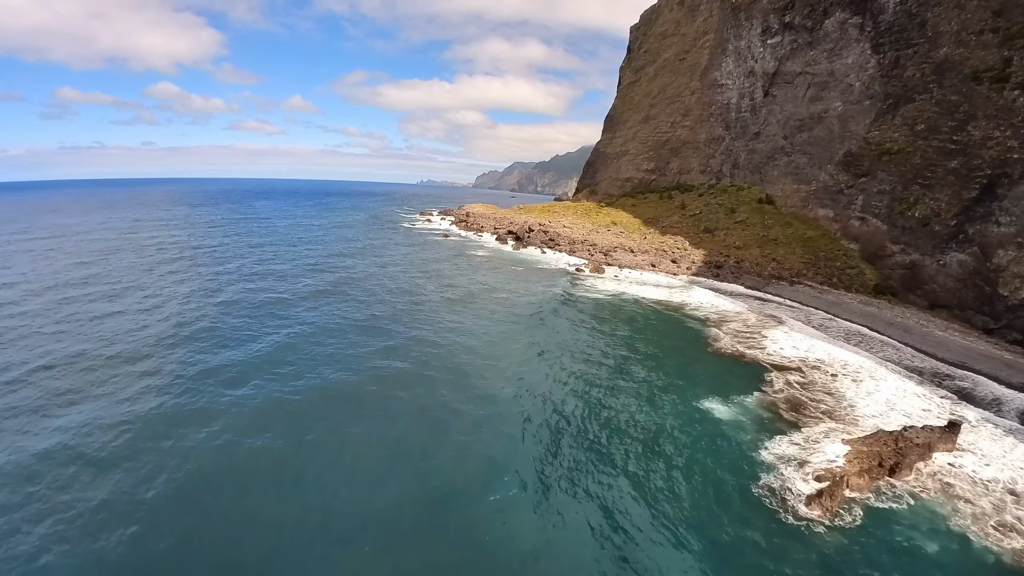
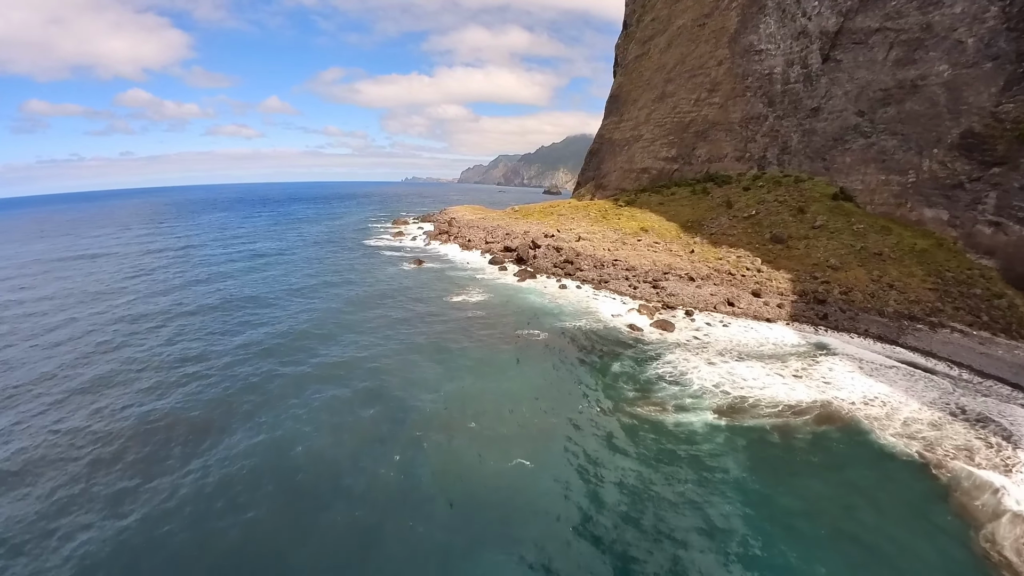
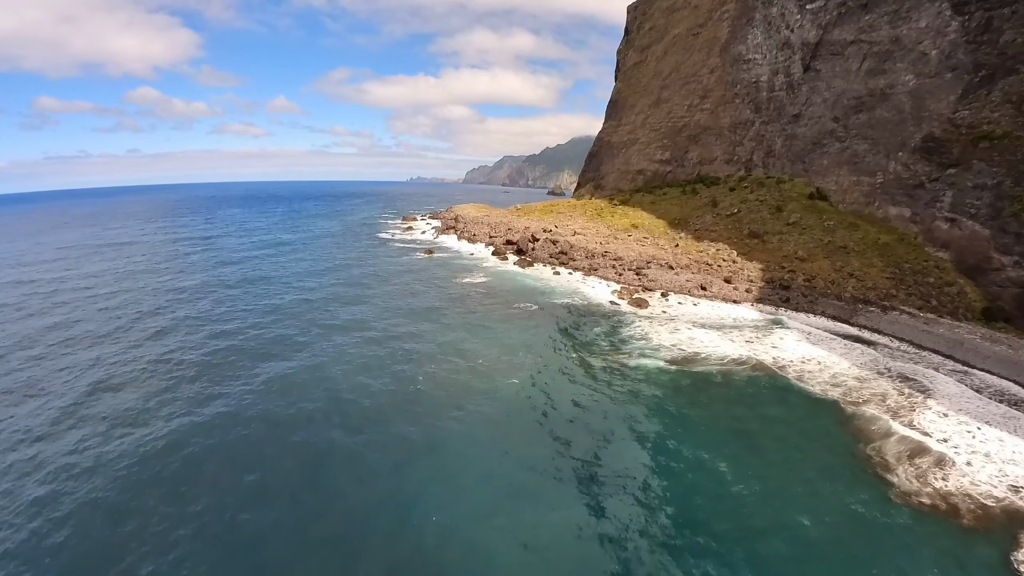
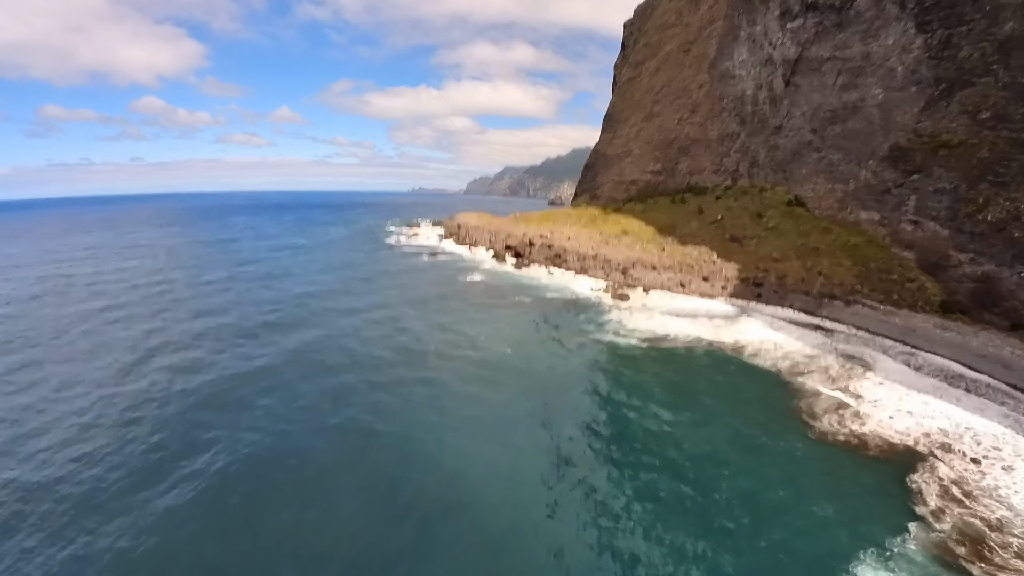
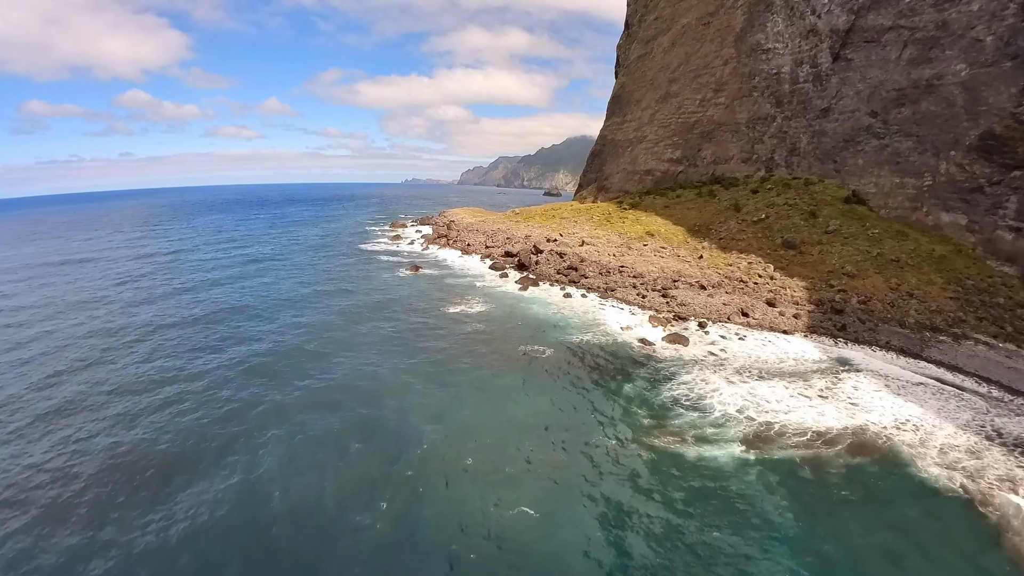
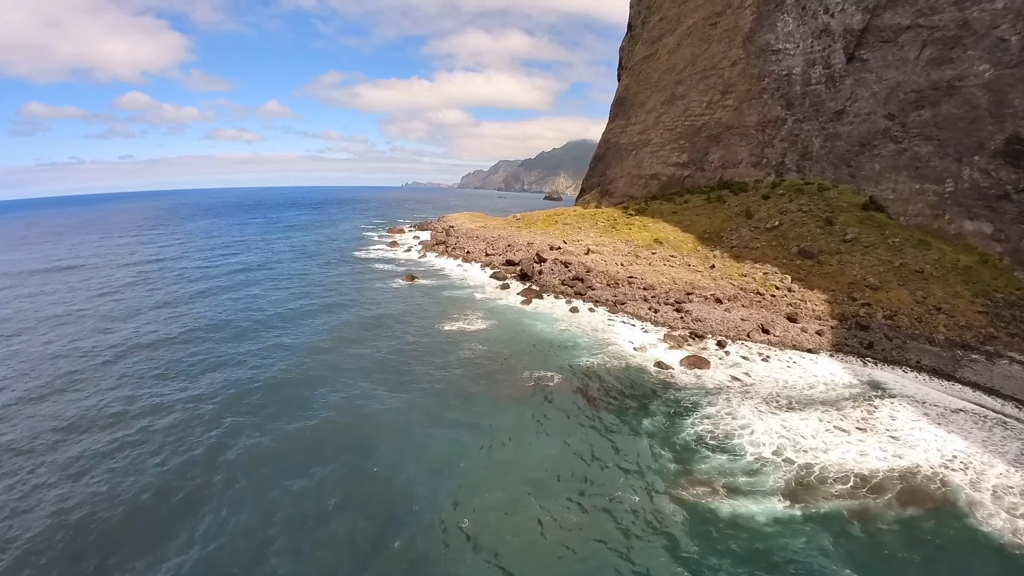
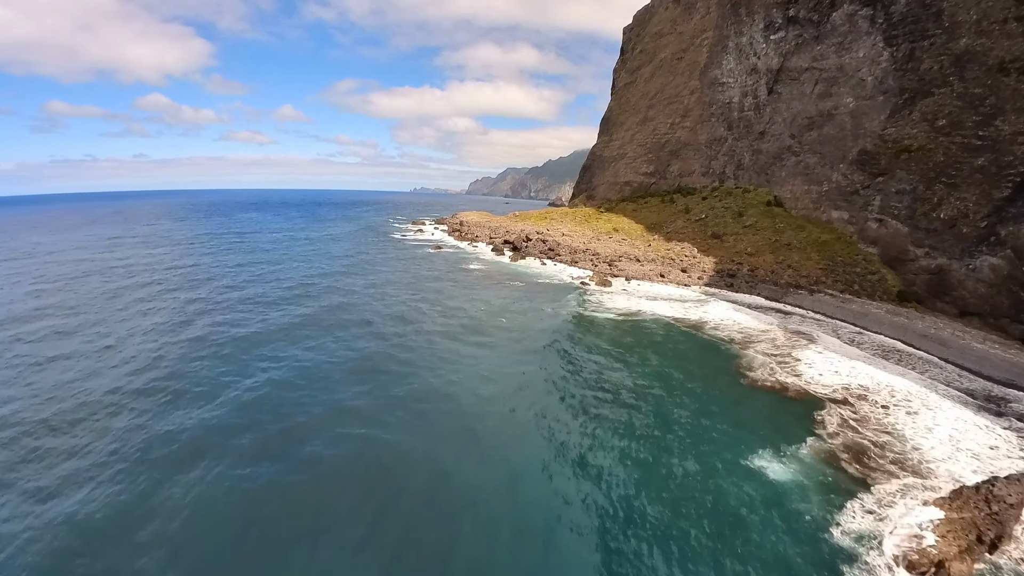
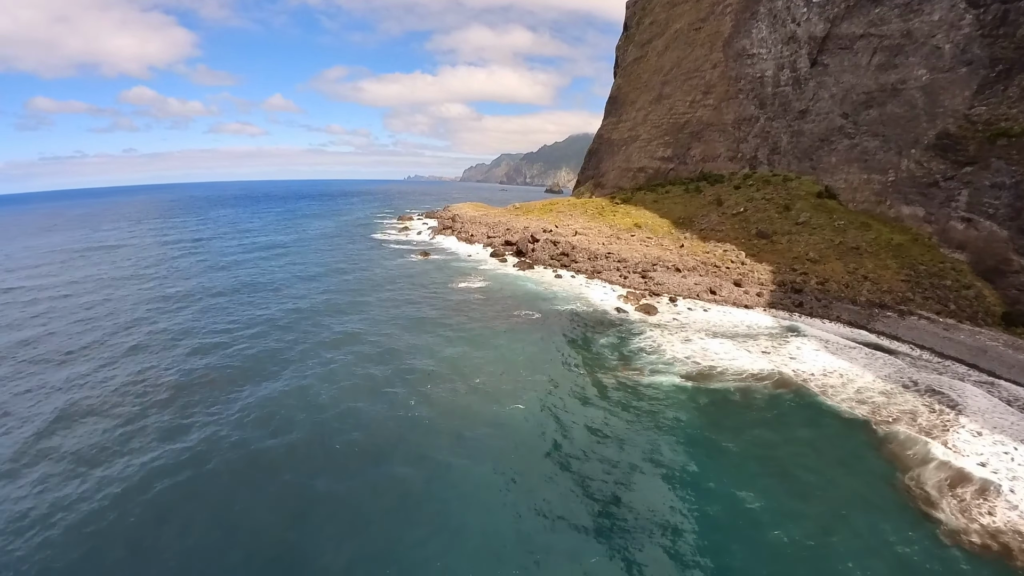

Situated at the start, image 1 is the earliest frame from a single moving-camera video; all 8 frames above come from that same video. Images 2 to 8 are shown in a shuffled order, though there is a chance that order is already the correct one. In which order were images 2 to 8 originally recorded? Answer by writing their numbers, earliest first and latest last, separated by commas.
7, 4, 3, 8, 2, 5, 6
